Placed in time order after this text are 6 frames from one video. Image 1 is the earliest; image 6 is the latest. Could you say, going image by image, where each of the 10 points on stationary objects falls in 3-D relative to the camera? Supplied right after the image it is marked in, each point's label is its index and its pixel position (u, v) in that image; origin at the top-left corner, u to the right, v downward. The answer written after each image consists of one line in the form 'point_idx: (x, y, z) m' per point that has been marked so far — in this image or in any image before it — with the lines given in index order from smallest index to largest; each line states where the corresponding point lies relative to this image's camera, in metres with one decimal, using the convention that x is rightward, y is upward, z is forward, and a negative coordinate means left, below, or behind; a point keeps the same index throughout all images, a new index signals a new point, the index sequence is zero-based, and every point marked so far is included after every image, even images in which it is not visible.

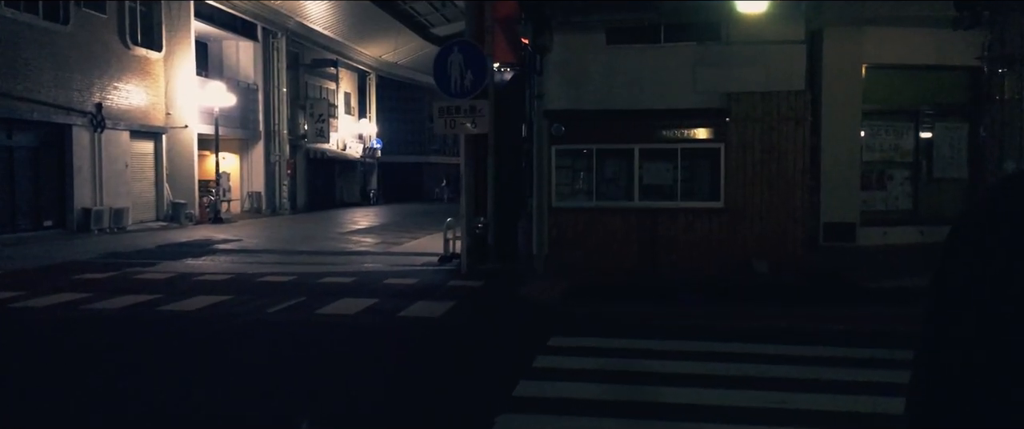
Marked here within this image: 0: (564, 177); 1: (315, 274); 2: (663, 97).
0: (+0.9, +0.6, +14.8) m
1: (-3.2, -0.9, +14.6) m
2: (+2.3, +1.8, +14.3) m
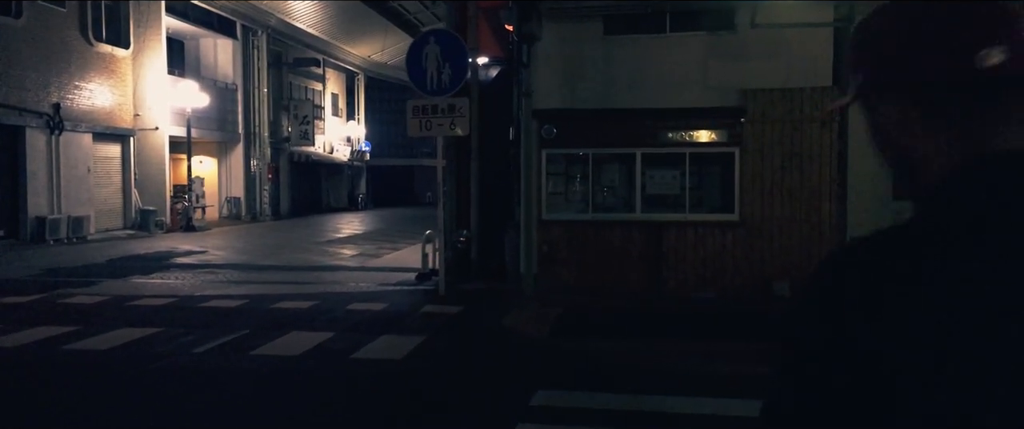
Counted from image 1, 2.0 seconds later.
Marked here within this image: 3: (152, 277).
0: (+0.7, +0.4, +13.0) m
1: (-3.4, -1.1, +12.8) m
2: (+2.1, +1.6, +12.5) m
3: (-6.0, -1.0, +15.3) m
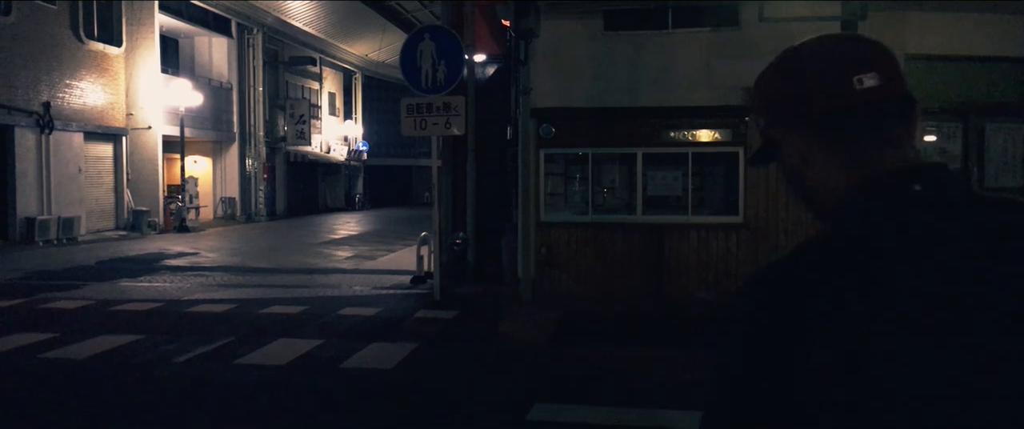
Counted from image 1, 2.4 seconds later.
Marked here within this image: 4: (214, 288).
0: (+0.7, +0.4, +12.6) m
1: (-3.4, -1.1, +12.4) m
2: (+2.0, +1.6, +12.1) m
3: (-6.0, -1.1, +14.9) m
4: (-4.5, -1.1, +14.0) m
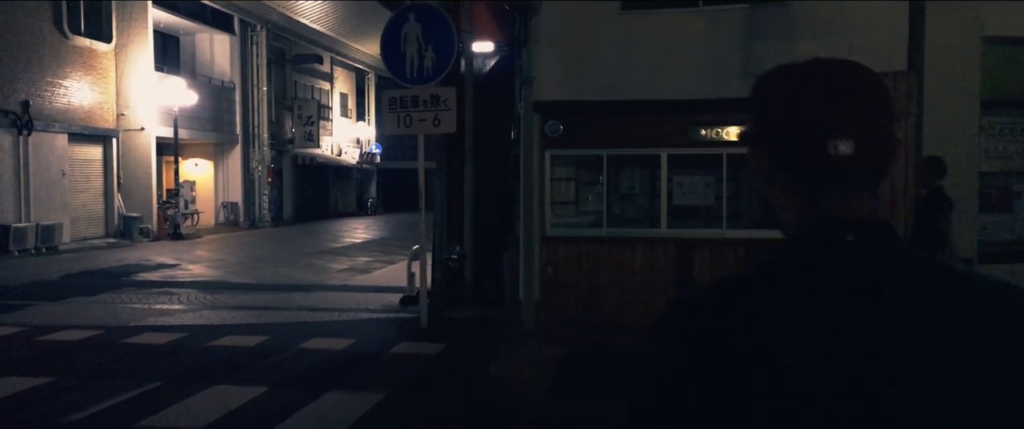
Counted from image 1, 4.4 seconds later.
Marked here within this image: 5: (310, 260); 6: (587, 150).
0: (+0.7, +0.2, +10.7) m
1: (-3.4, -1.3, +10.6) m
2: (+2.0, +1.5, +10.2) m
3: (-6.0, -1.2, +13.2) m
4: (-4.5, -1.3, +12.2) m
5: (-4.4, -1.0, +19.8) m
6: (+0.9, +0.7, +10.5) m
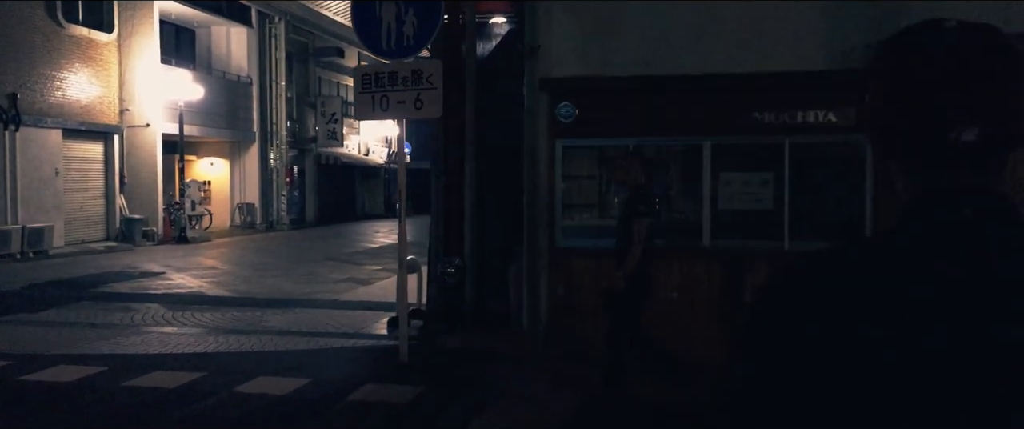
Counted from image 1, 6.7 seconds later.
0: (+0.7, +0.2, +8.6) m
1: (-3.4, -1.3, +8.7) m
2: (+2.1, +1.4, +8.0) m
3: (-5.8, -1.2, +11.3) m
4: (-4.4, -1.3, +10.3) m
5: (-3.9, -1.0, +17.9) m
6: (+0.9, +0.7, +8.4) m
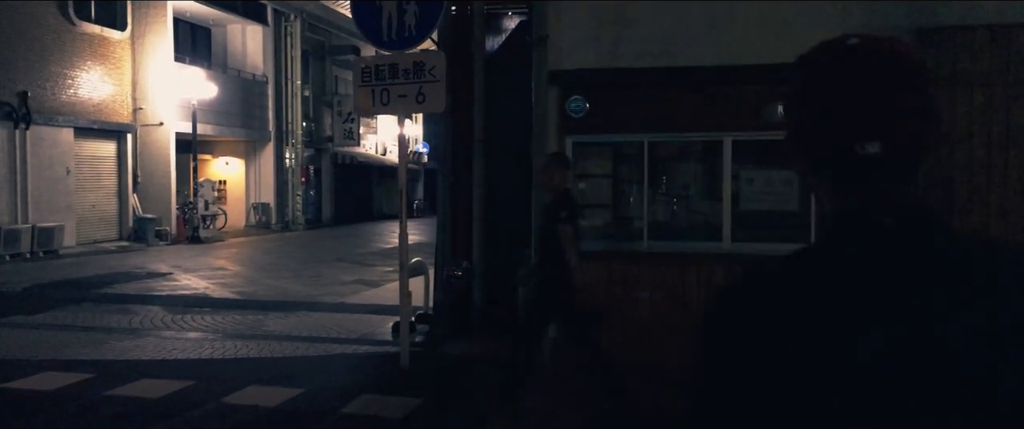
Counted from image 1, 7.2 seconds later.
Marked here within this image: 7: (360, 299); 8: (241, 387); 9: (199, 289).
0: (+0.8, +0.2, +8.1) m
1: (-3.3, -1.3, +8.3) m
2: (+2.1, +1.4, +7.5) m
3: (-5.7, -1.2, +11.0) m
4: (-4.3, -1.3, +10.0) m
5: (-3.6, -1.0, +17.5) m
6: (+1.0, +0.7, +7.9) m
7: (-2.1, -1.2, +13.0) m
8: (-2.2, -1.4, +7.1) m
9: (-4.9, -1.1, +14.5) m
